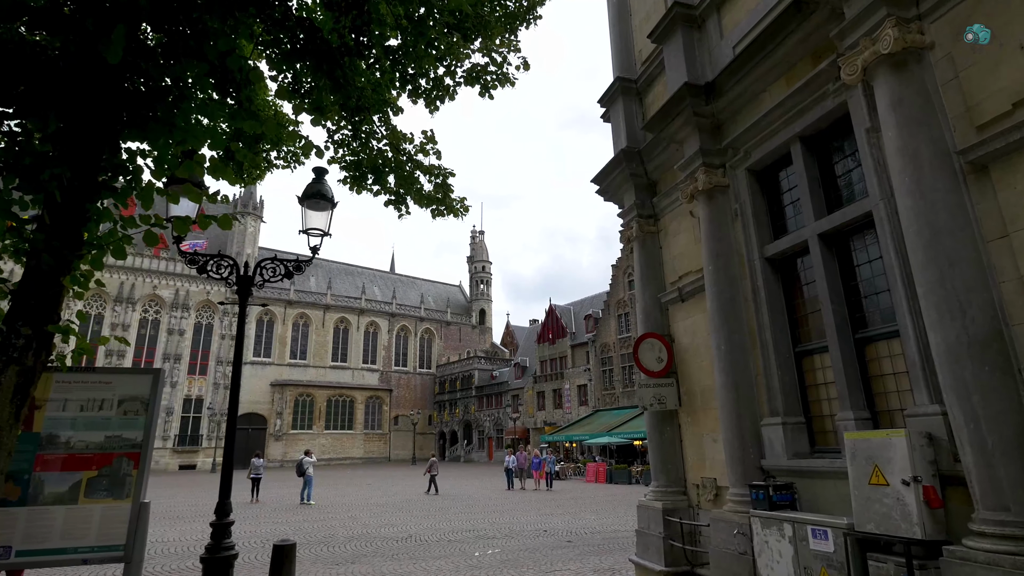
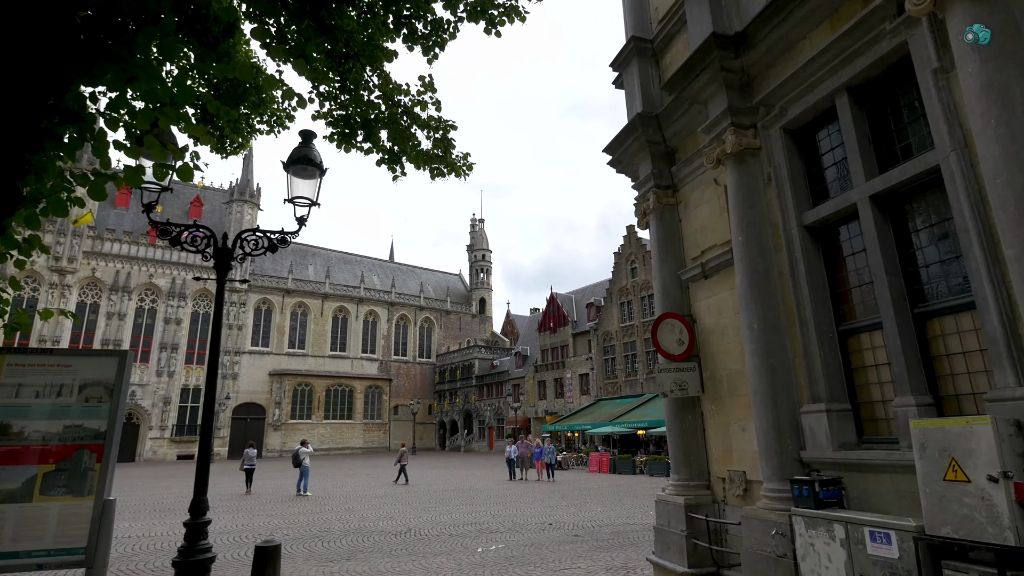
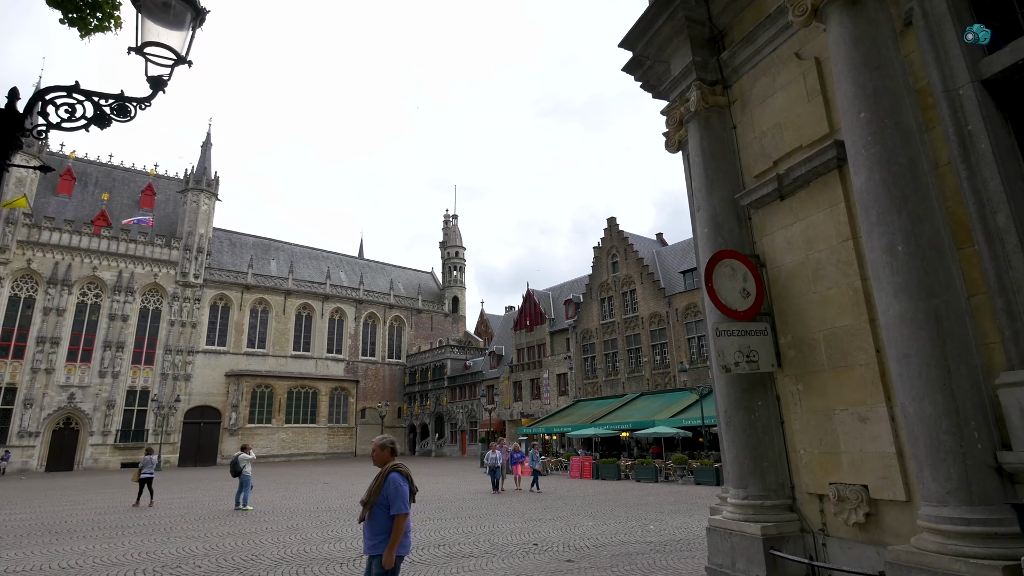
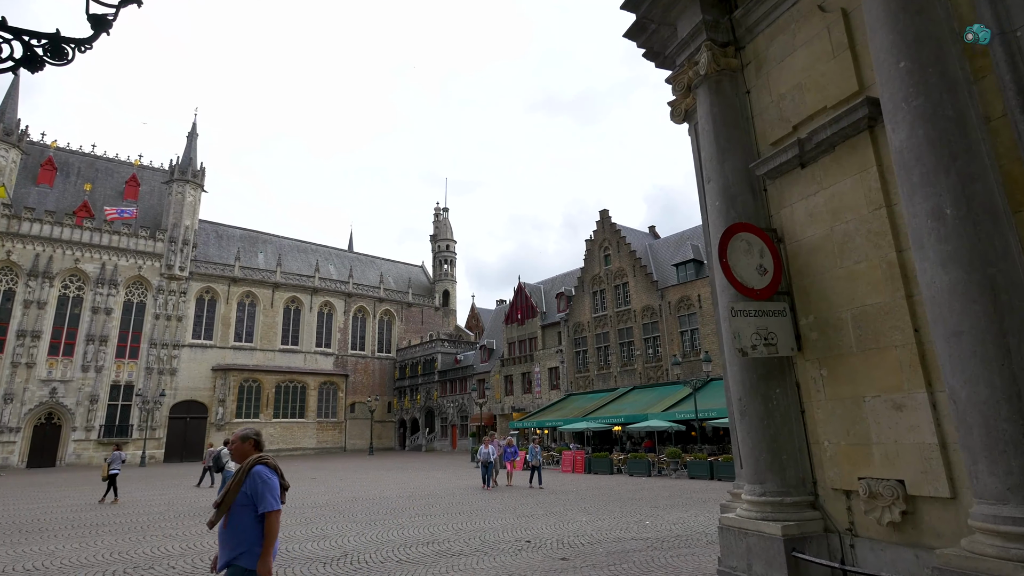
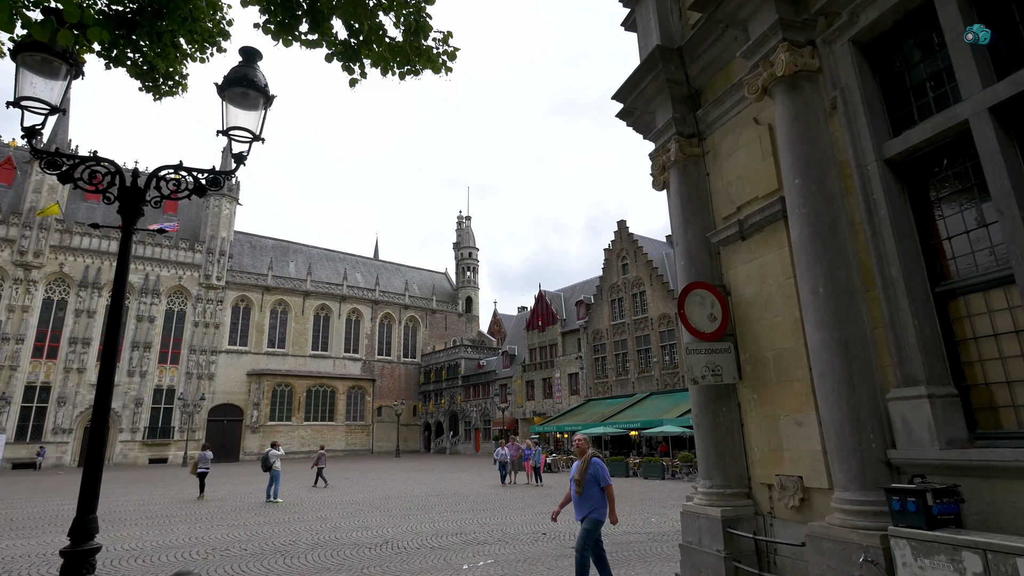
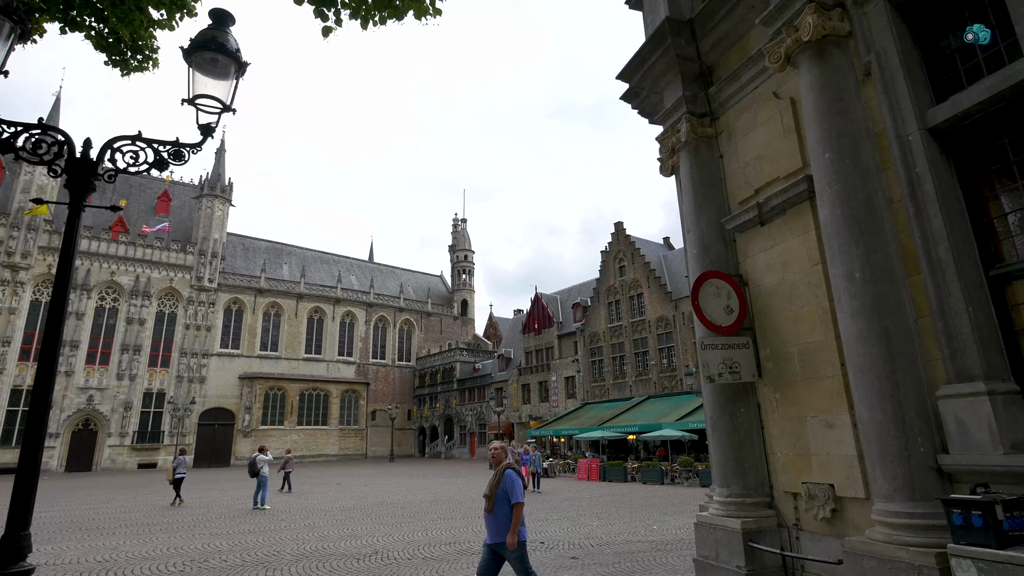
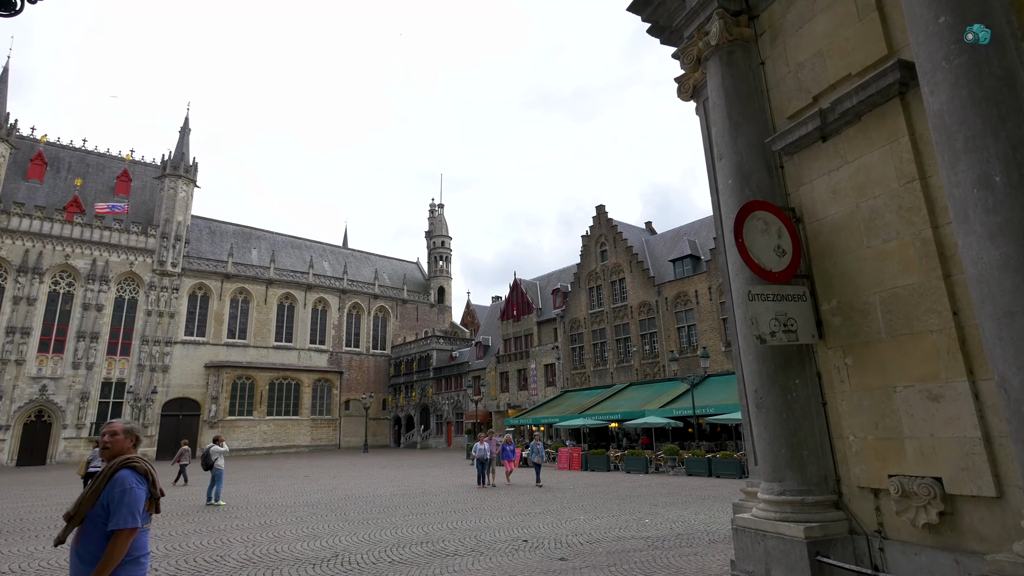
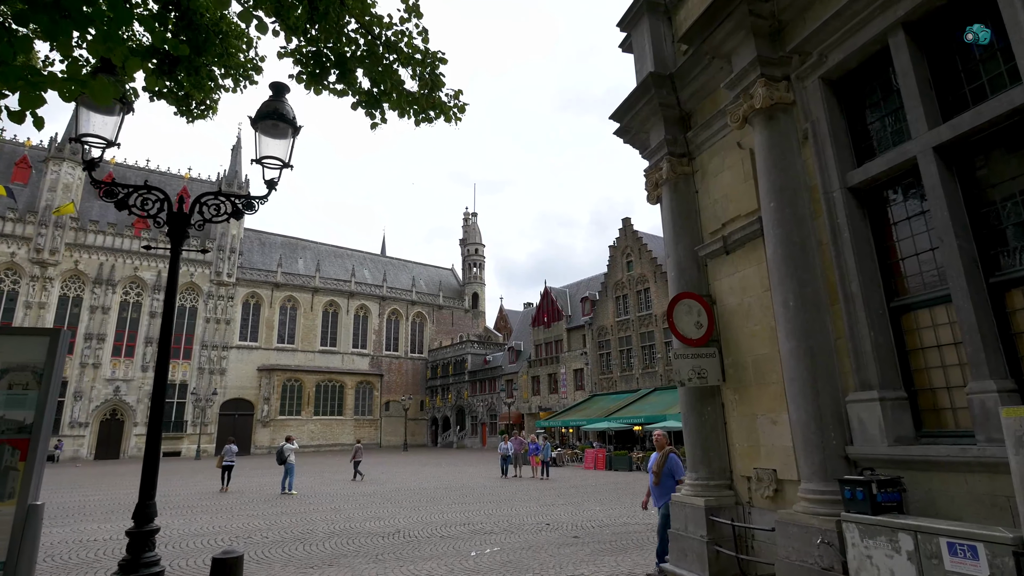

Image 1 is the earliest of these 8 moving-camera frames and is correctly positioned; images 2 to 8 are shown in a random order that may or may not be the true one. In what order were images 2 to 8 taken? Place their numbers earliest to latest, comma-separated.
2, 8, 5, 6, 3, 4, 7
